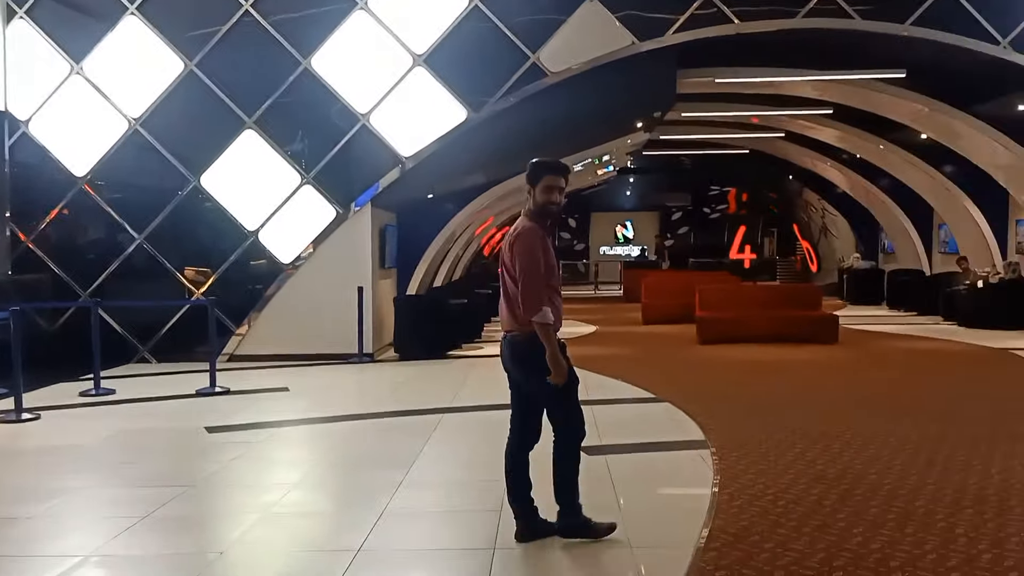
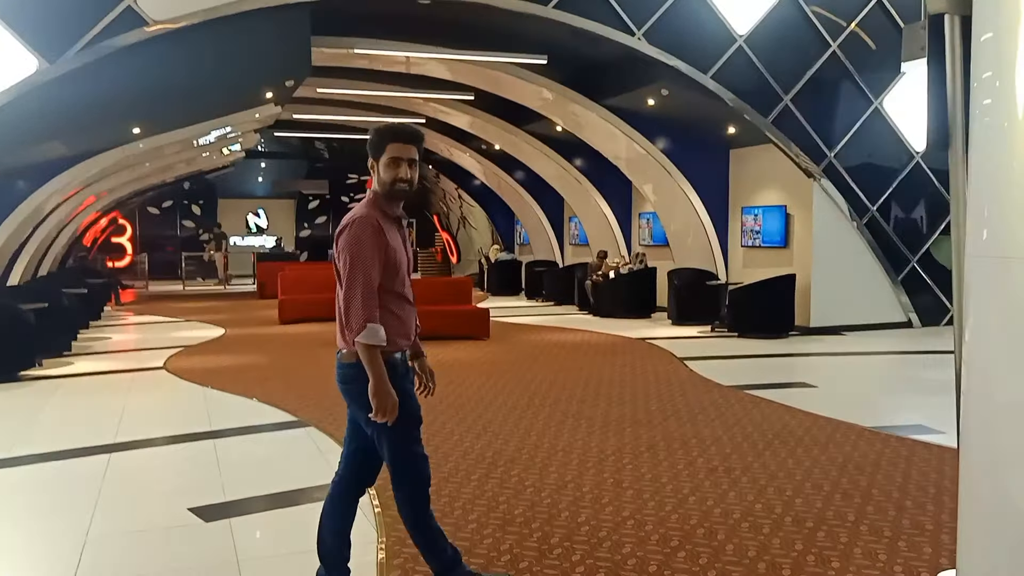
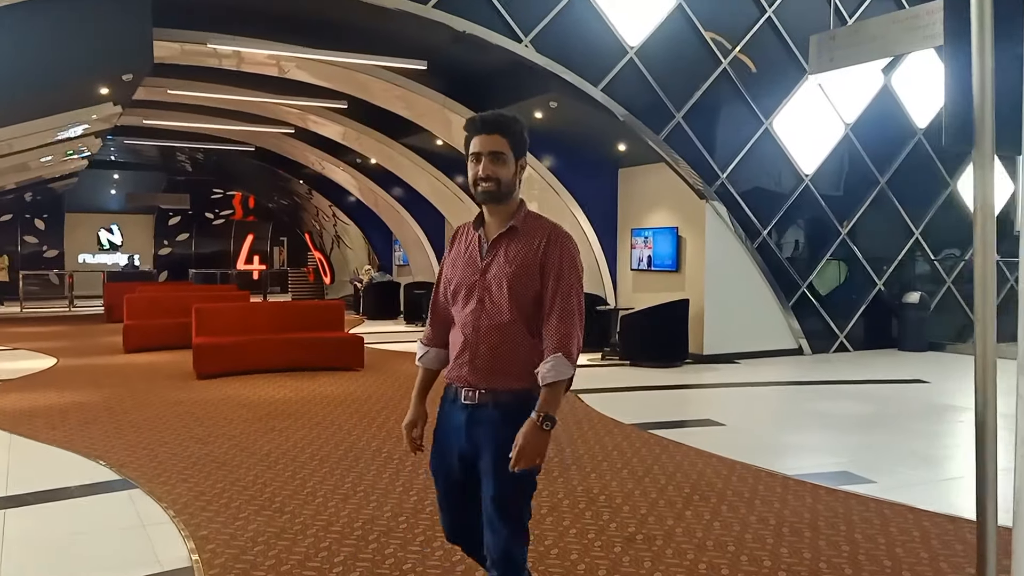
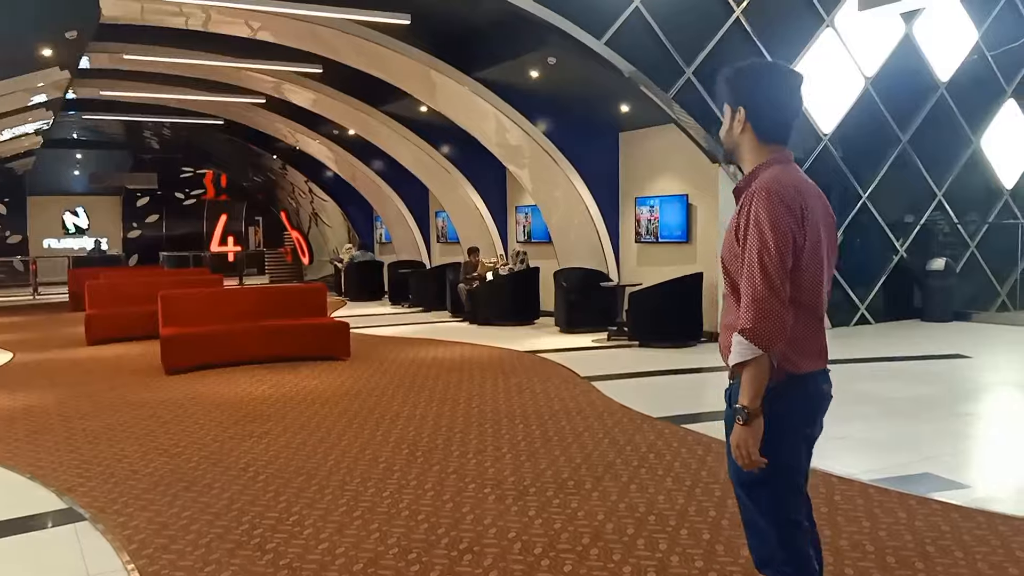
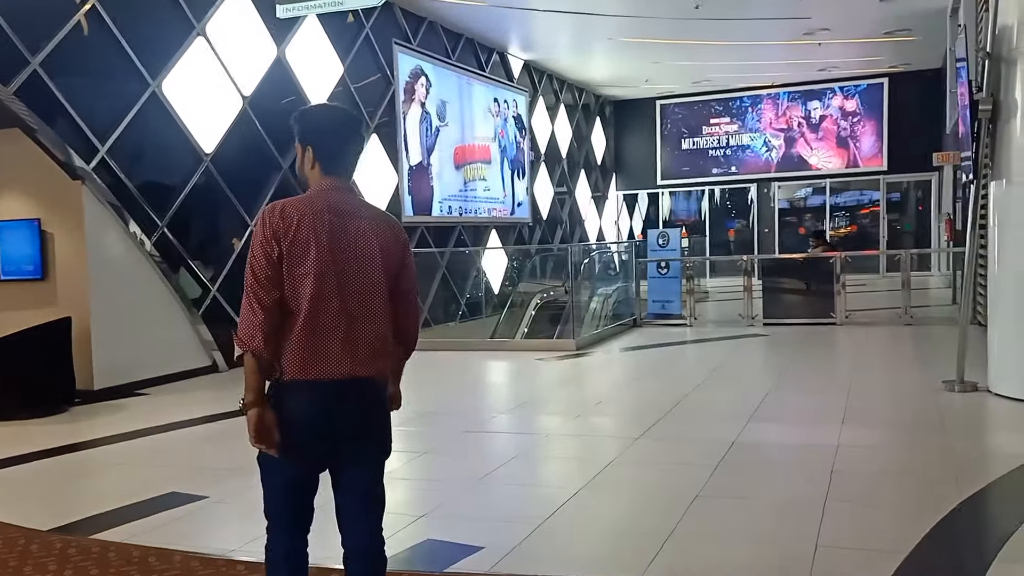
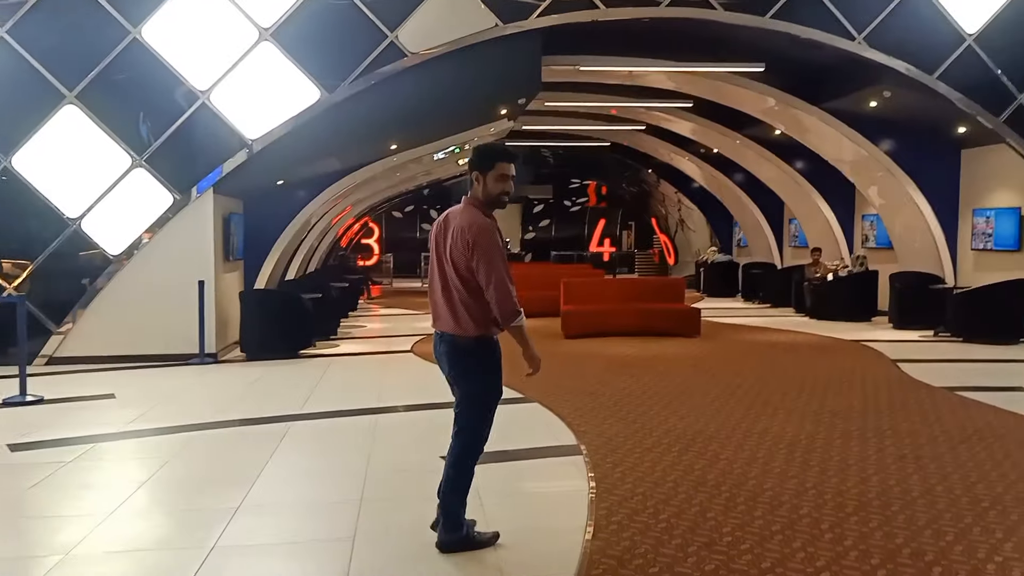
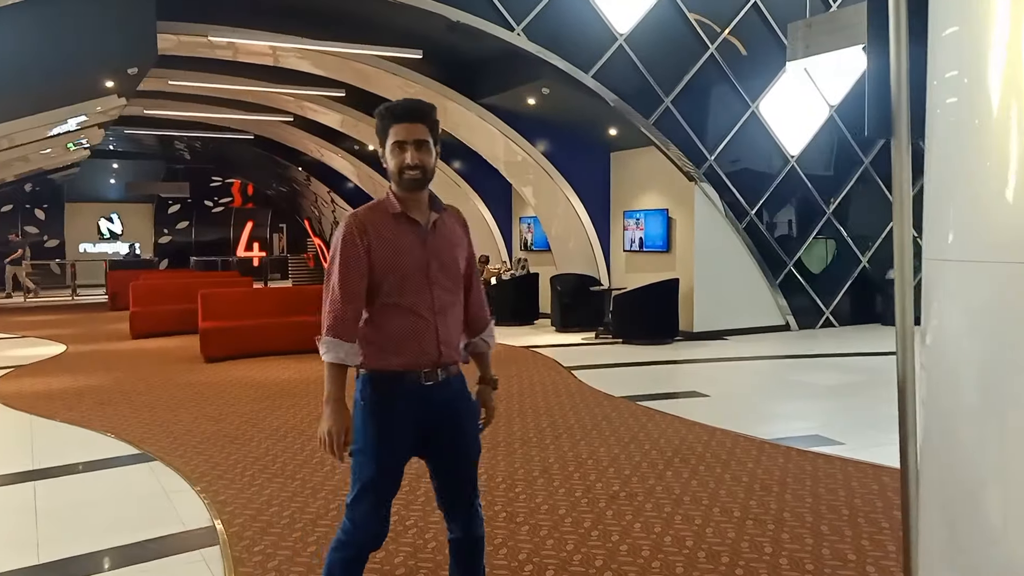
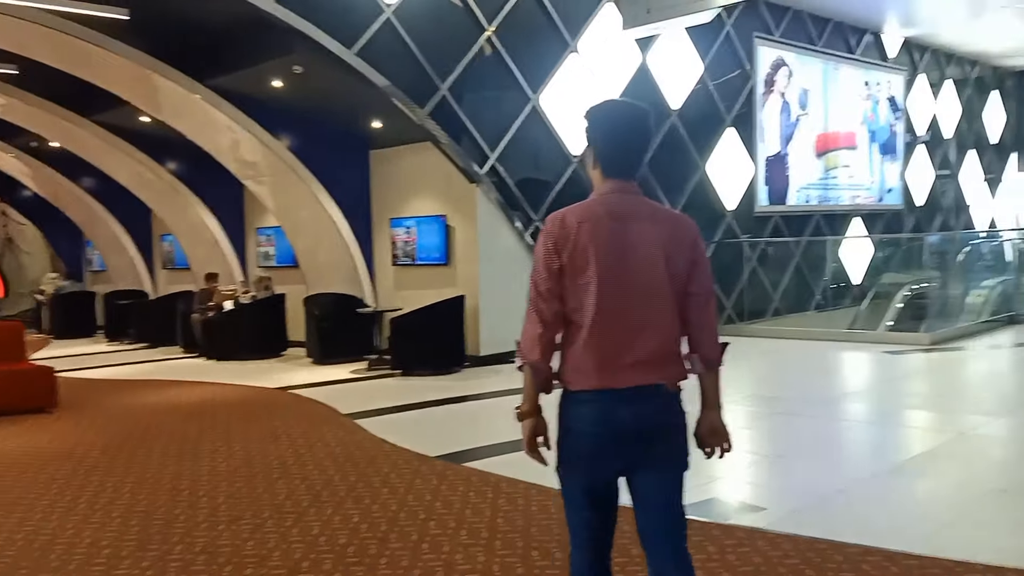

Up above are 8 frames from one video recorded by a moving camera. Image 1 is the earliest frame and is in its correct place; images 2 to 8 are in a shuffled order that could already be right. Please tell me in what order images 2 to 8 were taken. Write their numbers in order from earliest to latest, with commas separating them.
6, 2, 7, 3, 4, 8, 5
